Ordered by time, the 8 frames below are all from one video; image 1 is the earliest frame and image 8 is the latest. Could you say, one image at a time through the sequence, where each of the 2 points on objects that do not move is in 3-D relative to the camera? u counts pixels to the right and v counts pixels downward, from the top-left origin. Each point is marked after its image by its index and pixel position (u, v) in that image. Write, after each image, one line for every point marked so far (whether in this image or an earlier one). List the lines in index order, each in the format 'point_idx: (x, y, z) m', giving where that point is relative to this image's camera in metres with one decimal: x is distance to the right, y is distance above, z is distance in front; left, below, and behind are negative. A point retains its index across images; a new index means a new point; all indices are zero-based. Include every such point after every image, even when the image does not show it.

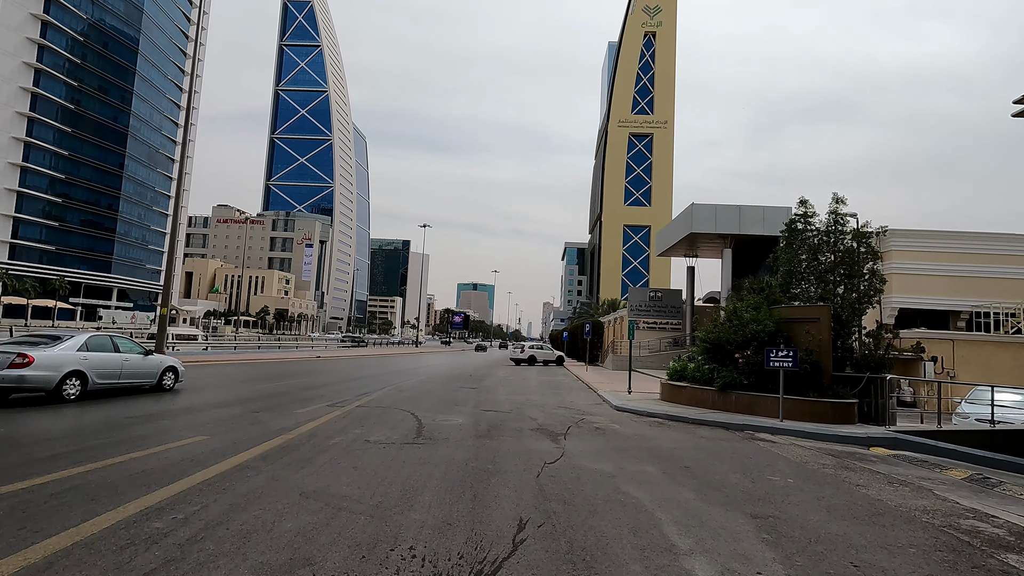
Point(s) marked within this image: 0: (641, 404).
0: (+3.3, -2.9, +14.8) m
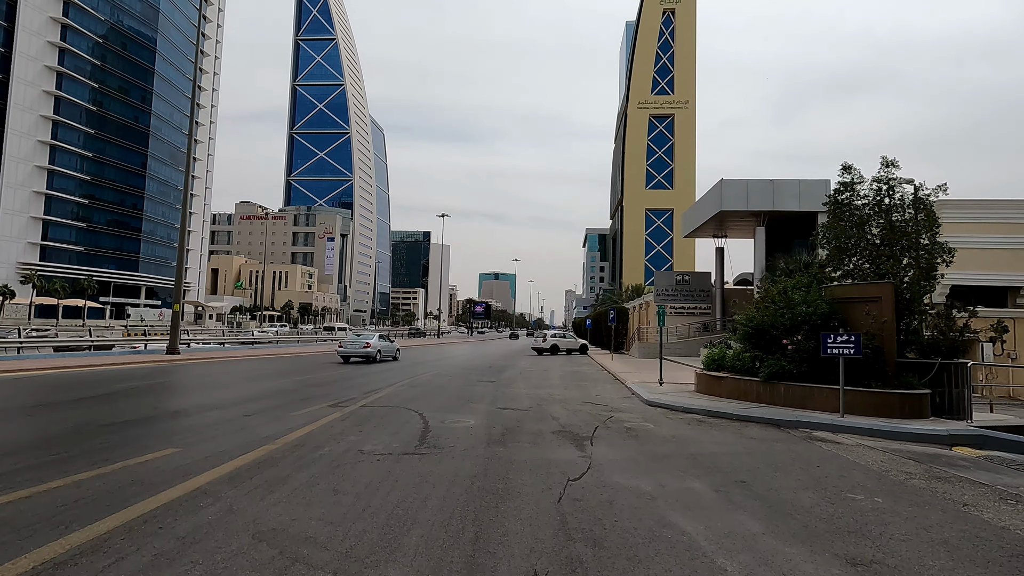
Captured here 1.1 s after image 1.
0: (+3.7, -2.5, +13.3) m
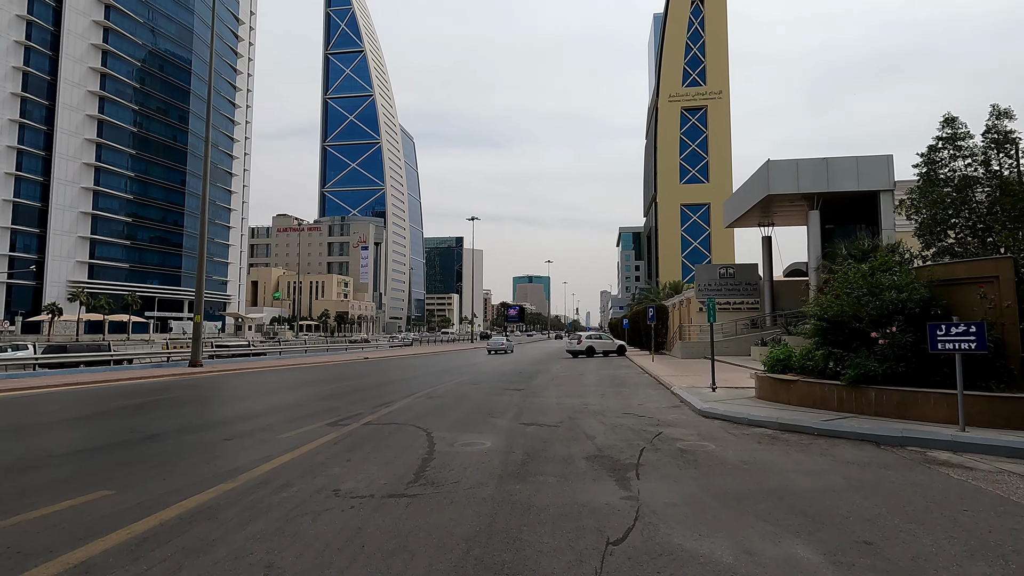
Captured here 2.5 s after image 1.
0: (+4.3, -2.2, +11.2) m
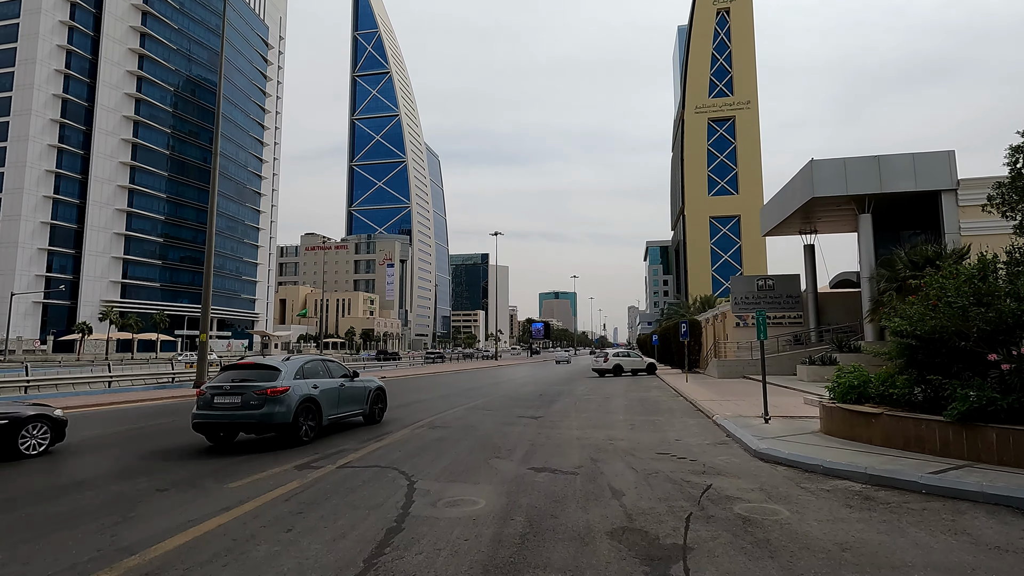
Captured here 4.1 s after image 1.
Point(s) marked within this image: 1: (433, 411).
0: (+4.4, -2.4, +8.9) m
1: (-2.2, -3.5, +16.7) m
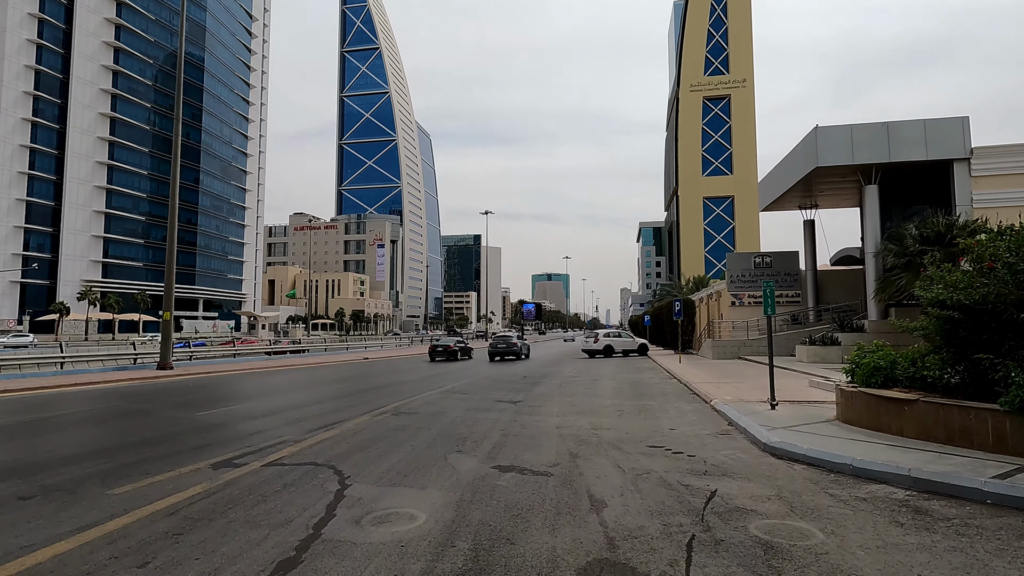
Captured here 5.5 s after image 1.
0: (+3.9, -1.9, +7.5) m
1: (-2.8, -2.7, +15.3) m
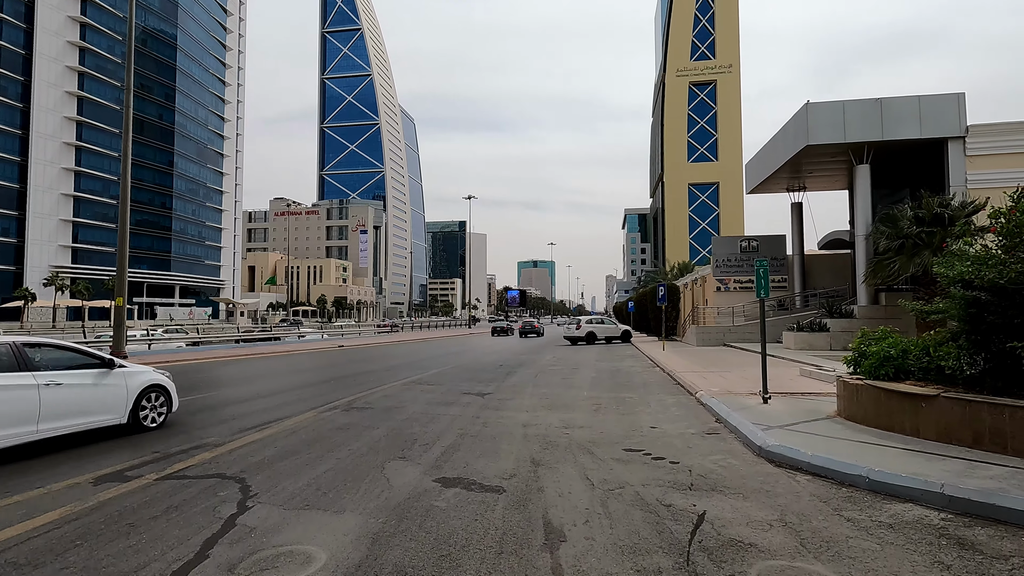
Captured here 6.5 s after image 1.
0: (+3.4, -1.7, +6.4) m
1: (-3.5, -2.3, +14.1) m
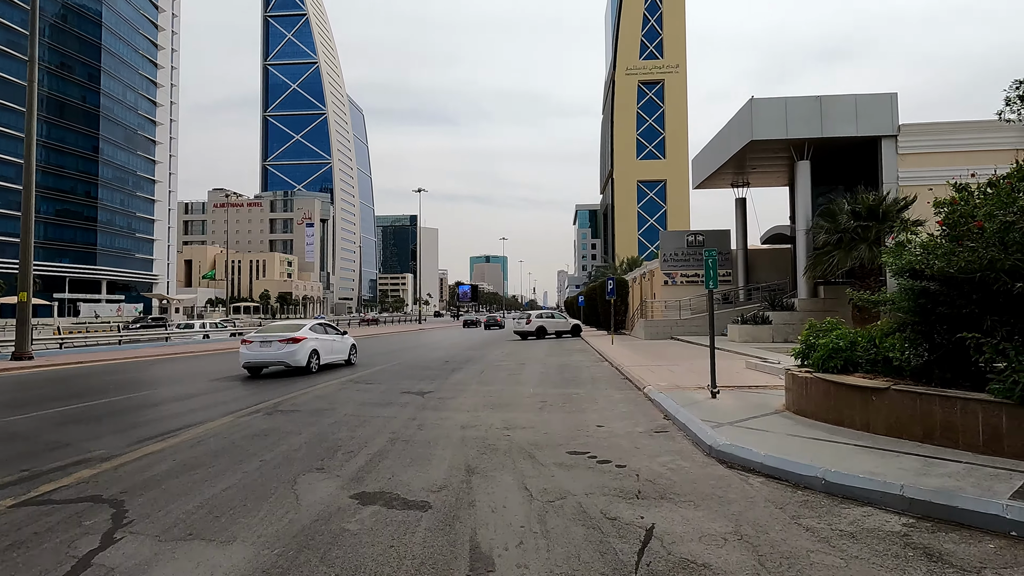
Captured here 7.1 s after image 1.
0: (+2.7, -1.5, +6.1) m
1: (-4.8, -2.2, +13.1) m
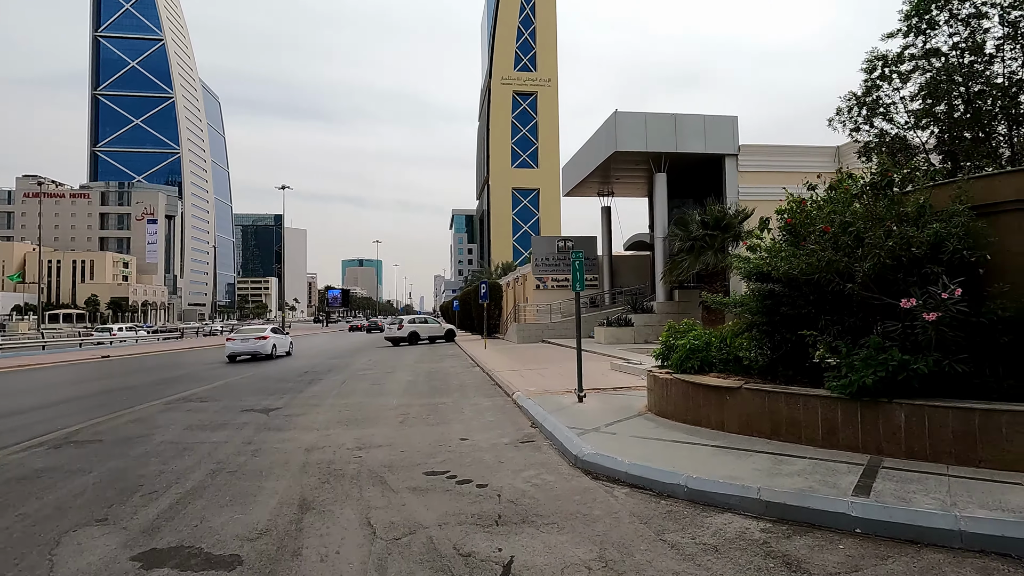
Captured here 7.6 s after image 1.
0: (+1.3, -1.6, +6.0) m
1: (-7.5, -2.2, +11.3) m
